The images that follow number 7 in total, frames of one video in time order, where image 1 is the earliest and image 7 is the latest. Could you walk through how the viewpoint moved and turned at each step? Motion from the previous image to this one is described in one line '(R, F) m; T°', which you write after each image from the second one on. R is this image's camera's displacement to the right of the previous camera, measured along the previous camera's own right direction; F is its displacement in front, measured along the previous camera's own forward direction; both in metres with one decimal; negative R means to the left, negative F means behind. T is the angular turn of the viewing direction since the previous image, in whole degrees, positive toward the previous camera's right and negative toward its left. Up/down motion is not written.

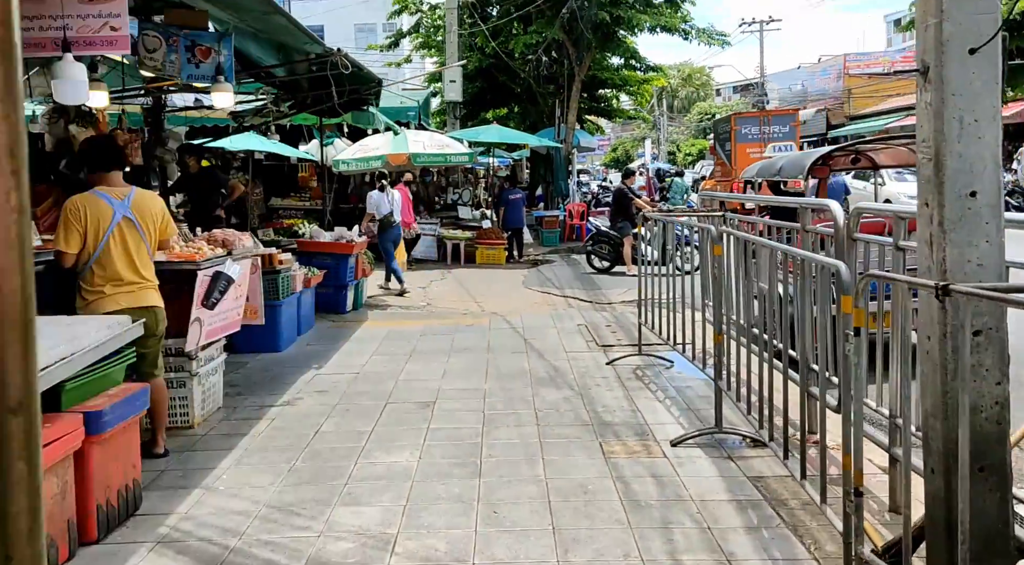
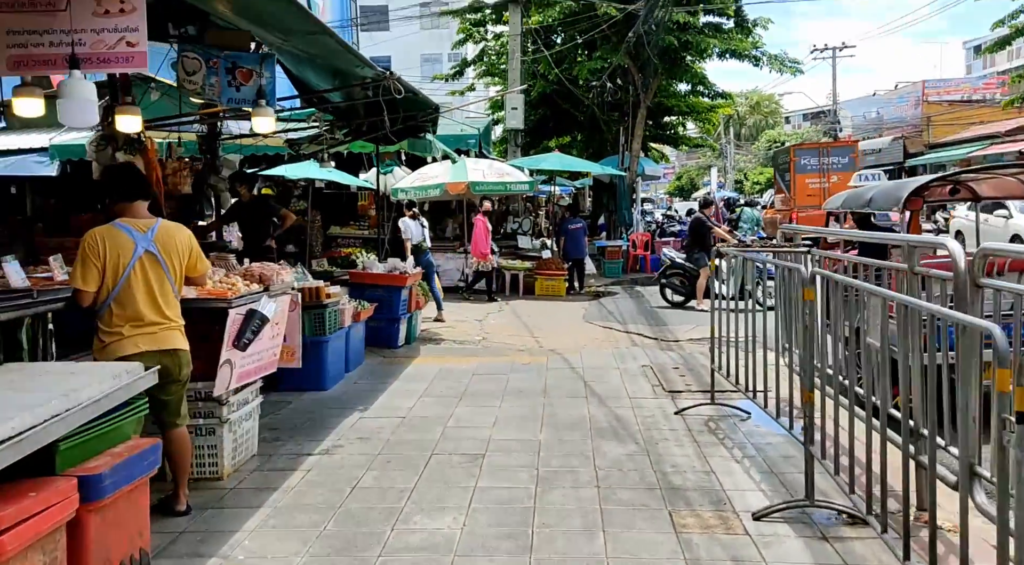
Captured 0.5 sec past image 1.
(0.0, +0.5) m; -4°
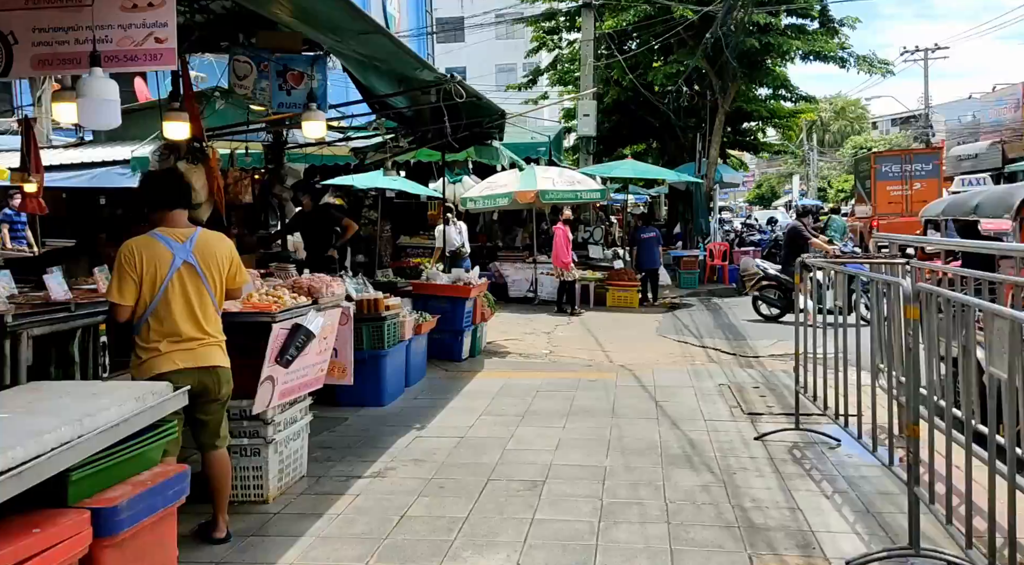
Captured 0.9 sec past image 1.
(+0.1, +0.3) m; -5°
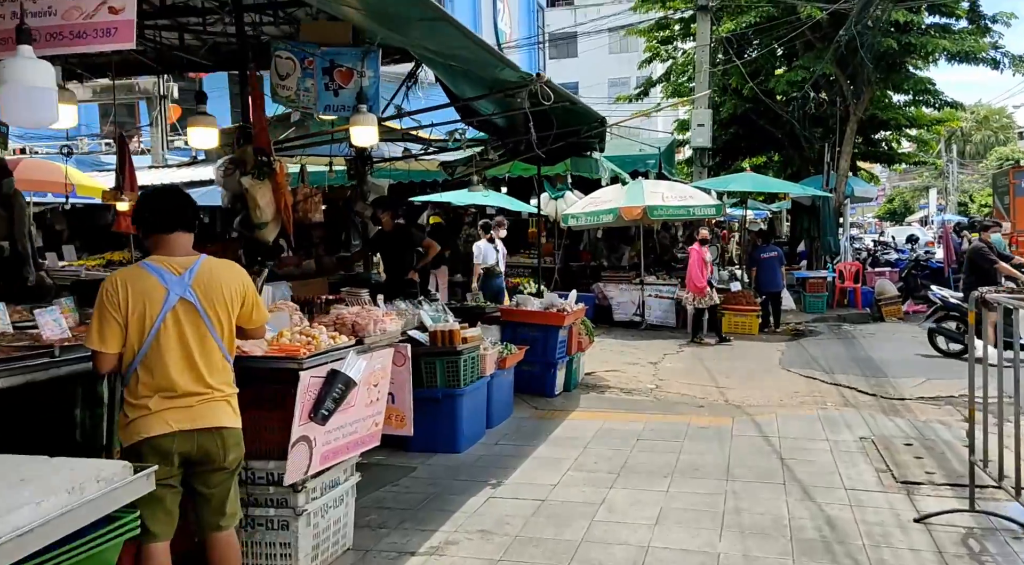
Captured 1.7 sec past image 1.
(+0.1, +0.9) m; -7°
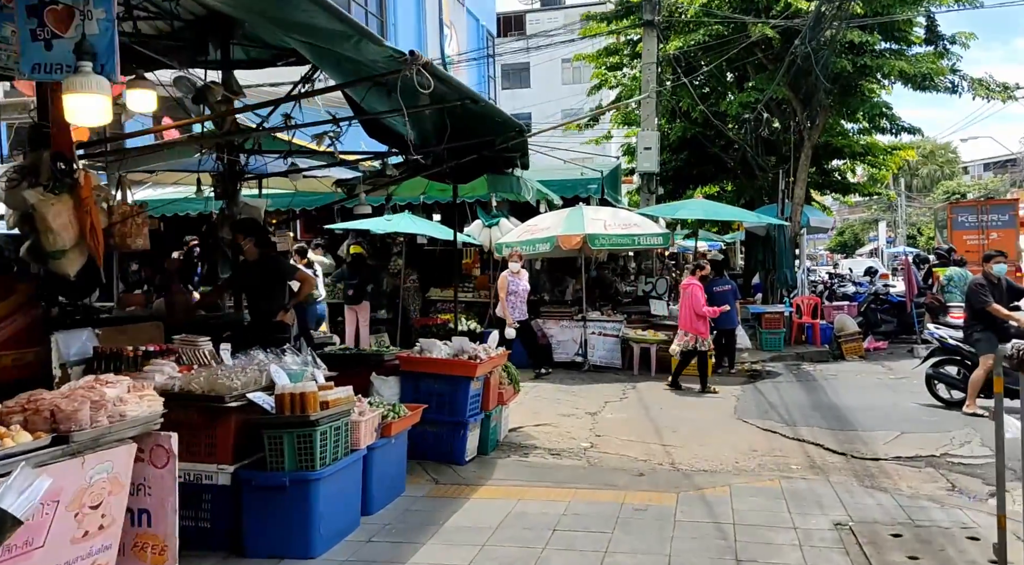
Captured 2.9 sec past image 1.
(+0.4, +1.3) m; +3°
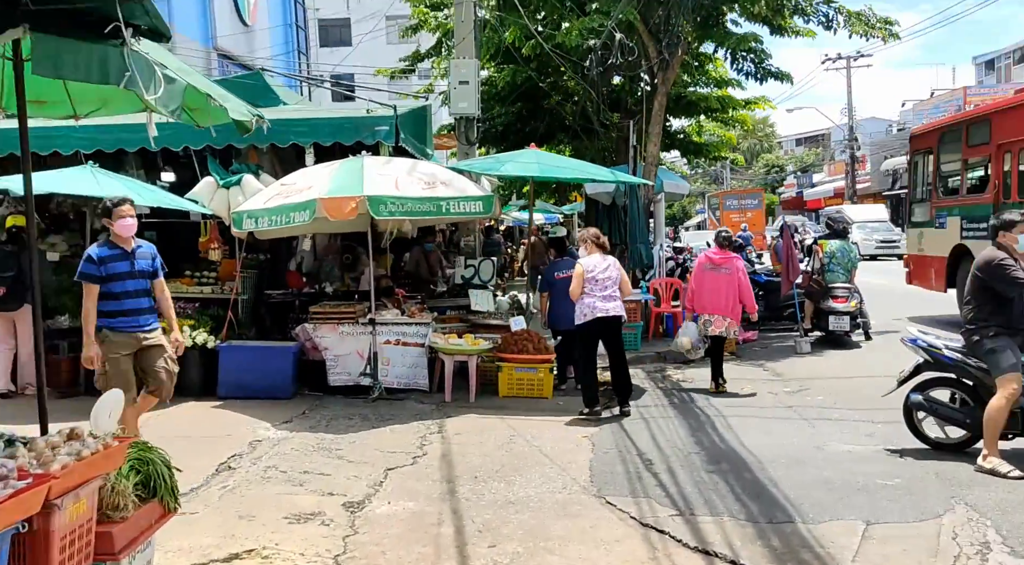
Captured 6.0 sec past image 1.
(+0.8, +3.8) m; +11°
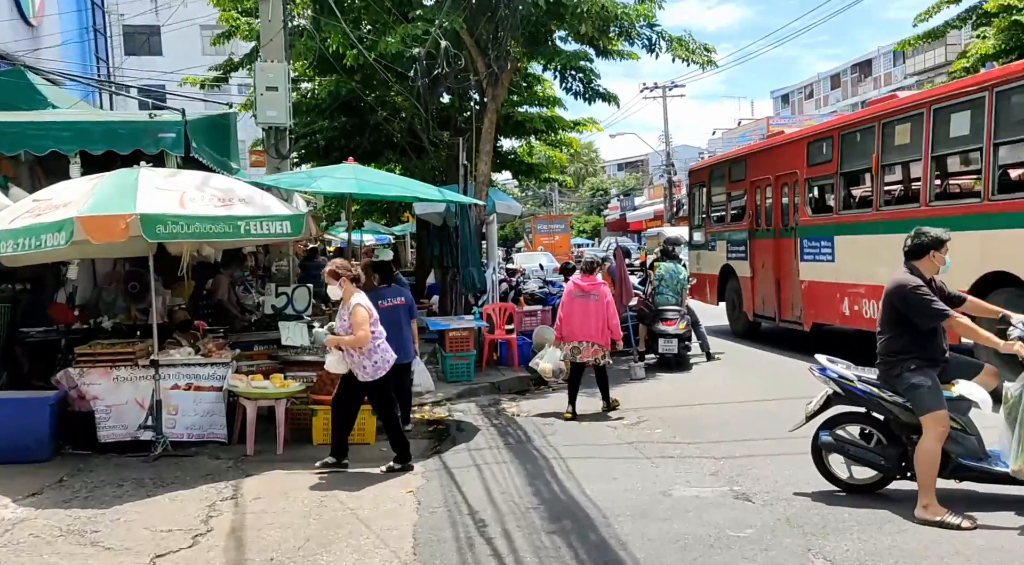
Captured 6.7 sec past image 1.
(+0.2, +0.9) m; +11°
